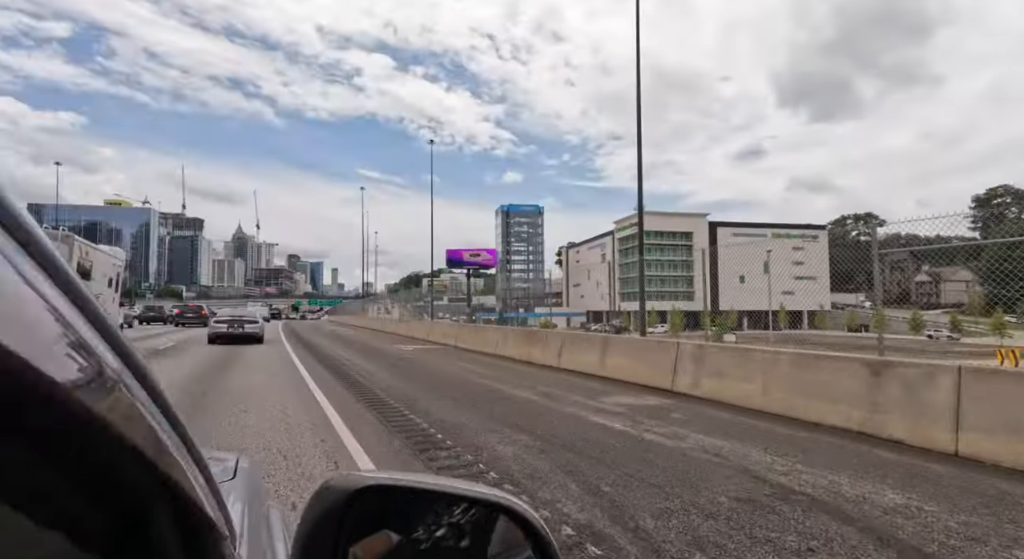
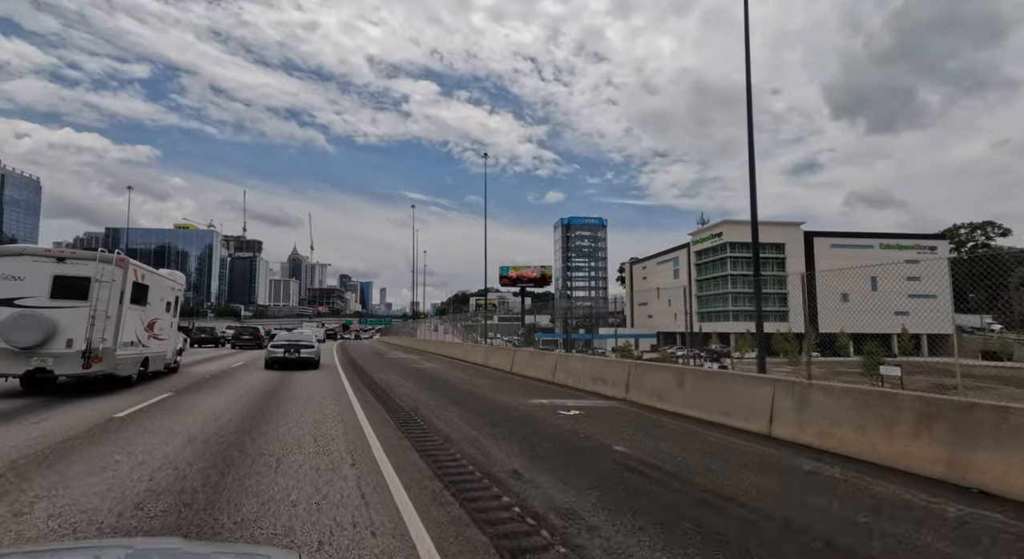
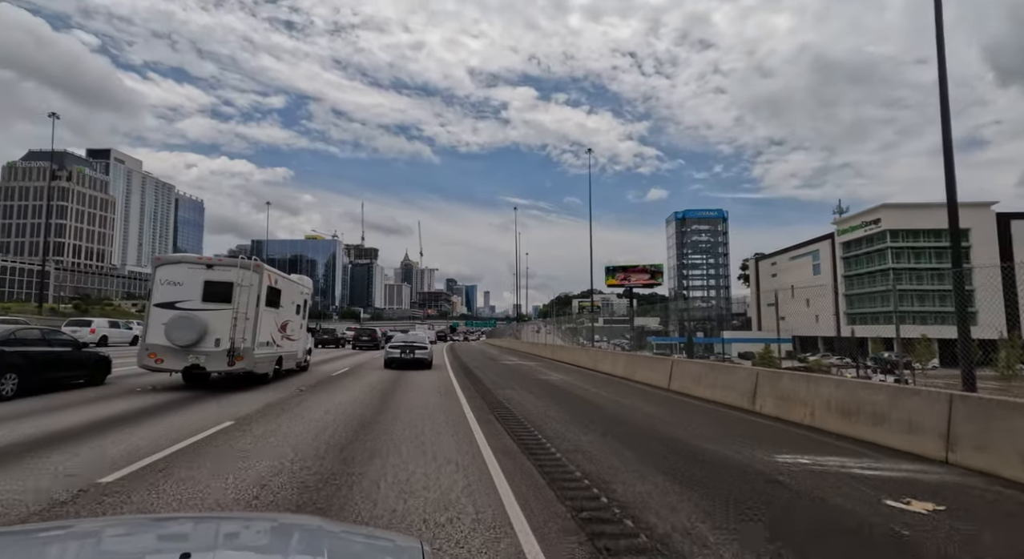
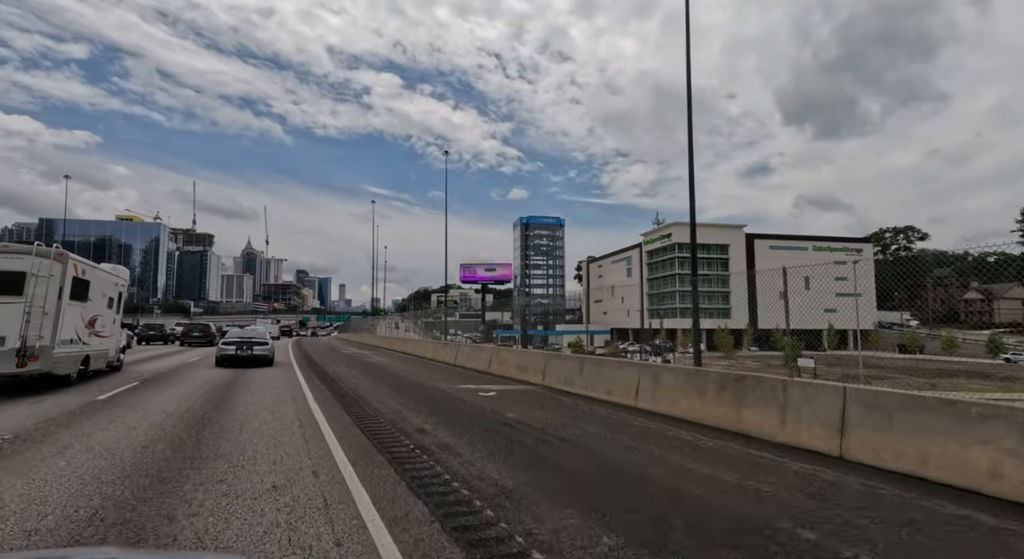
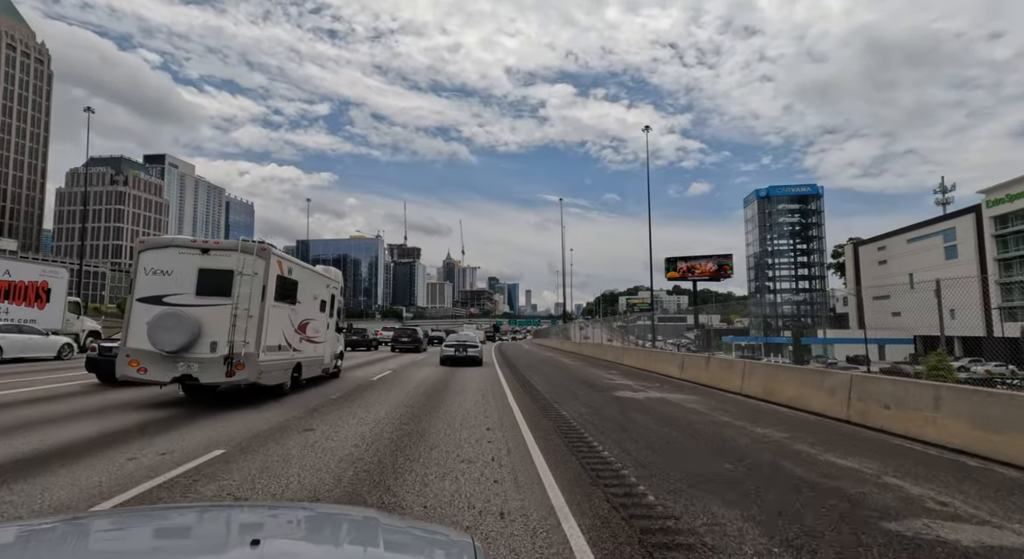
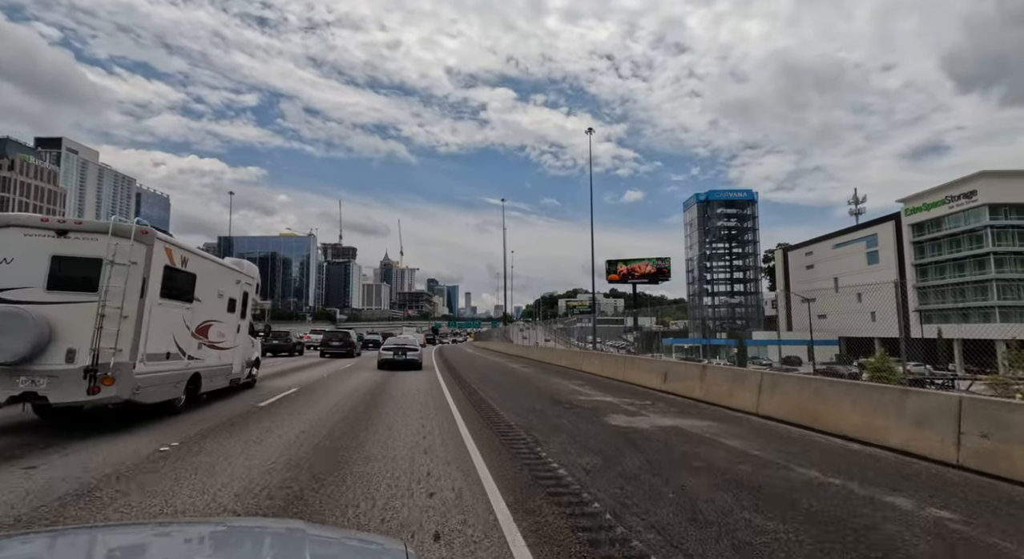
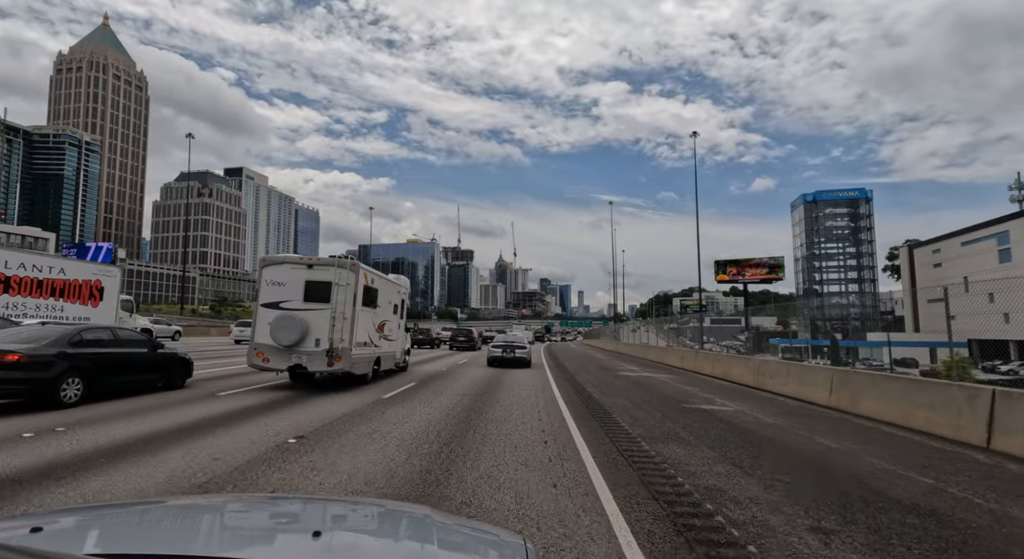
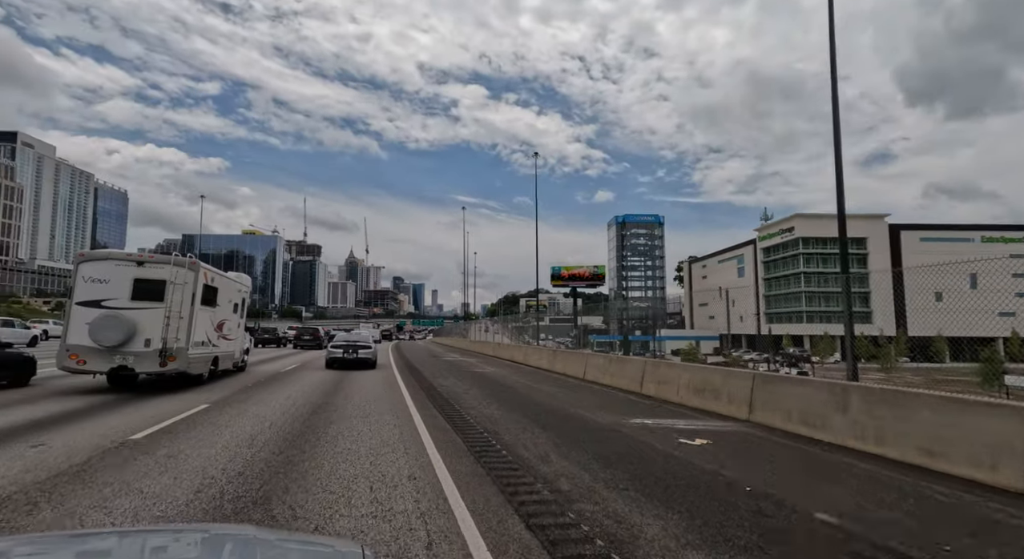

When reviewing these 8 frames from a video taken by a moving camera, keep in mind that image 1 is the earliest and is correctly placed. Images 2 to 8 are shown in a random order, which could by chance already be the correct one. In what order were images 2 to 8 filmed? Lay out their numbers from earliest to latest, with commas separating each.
4, 2, 8, 3, 7, 5, 6
